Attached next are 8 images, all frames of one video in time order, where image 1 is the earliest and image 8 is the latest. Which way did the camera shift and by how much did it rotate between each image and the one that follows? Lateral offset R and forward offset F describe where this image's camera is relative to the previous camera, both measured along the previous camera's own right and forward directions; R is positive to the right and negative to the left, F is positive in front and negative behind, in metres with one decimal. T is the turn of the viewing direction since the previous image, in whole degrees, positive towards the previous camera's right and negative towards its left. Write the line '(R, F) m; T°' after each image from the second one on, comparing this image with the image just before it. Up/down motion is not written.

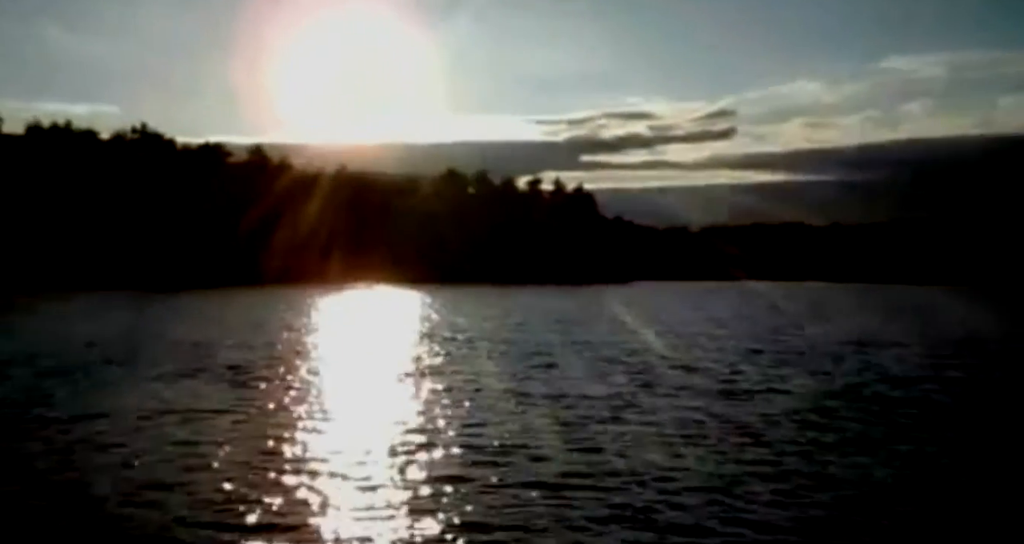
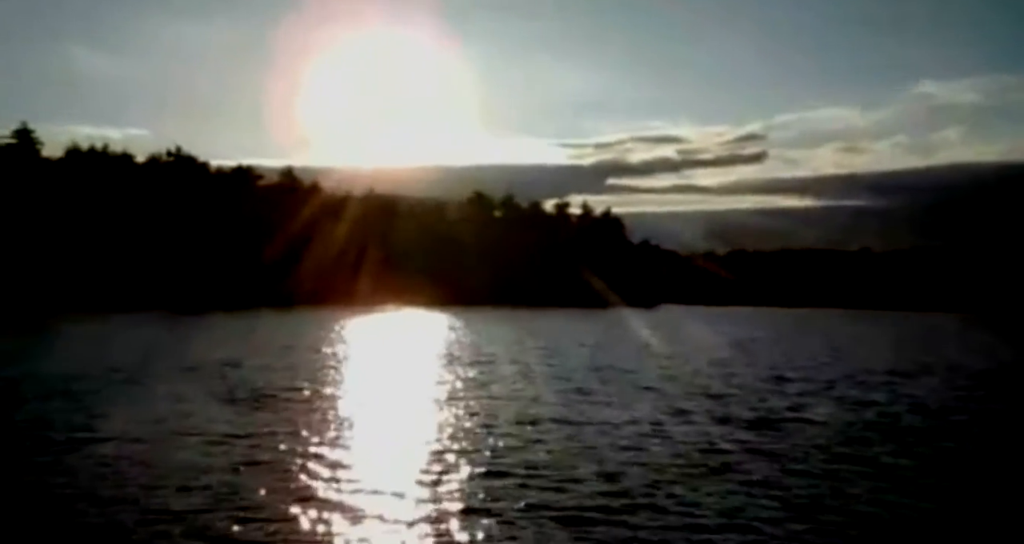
(-0.6, +0.3) m; -1°
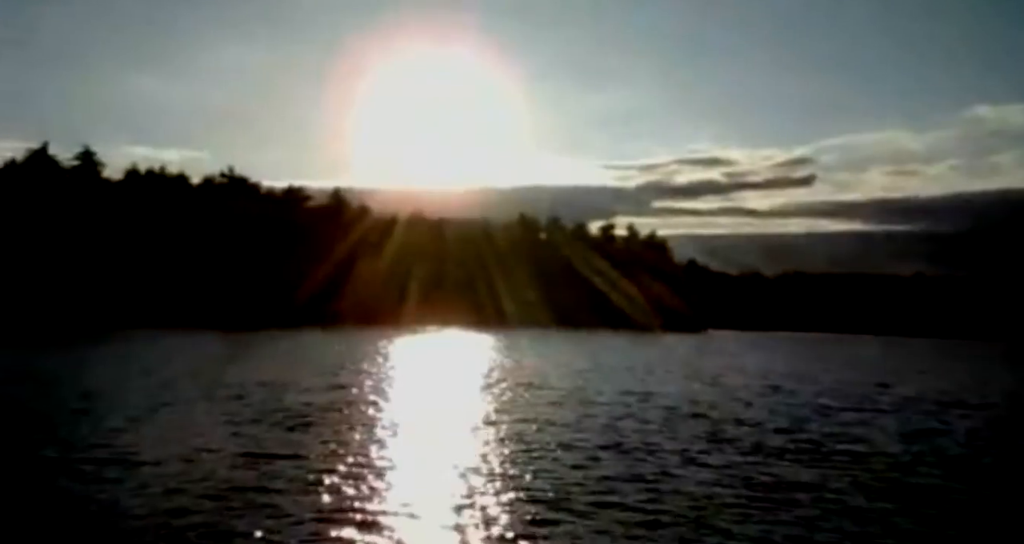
(+0.7, -1.3) m; -3°
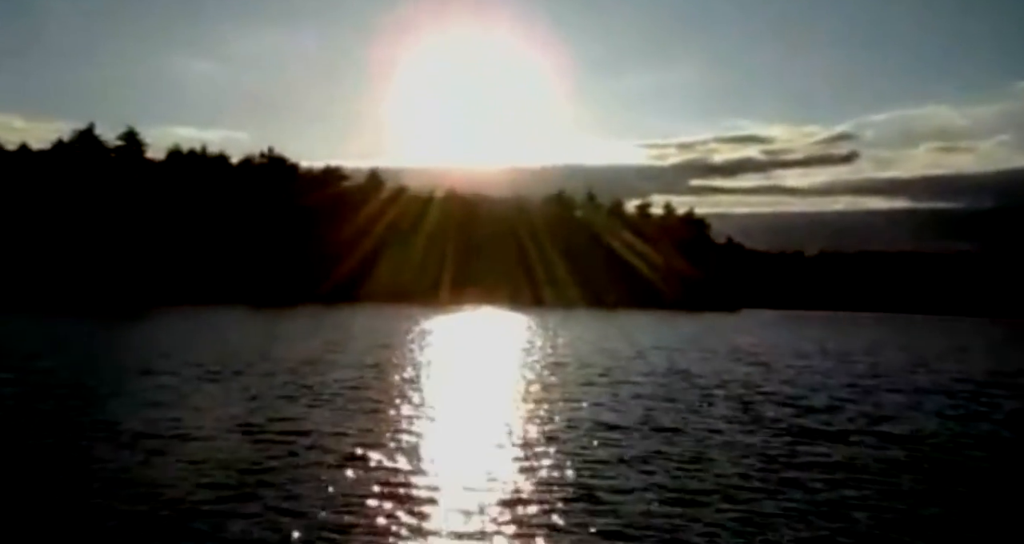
(+1.1, -0.8) m; -2°
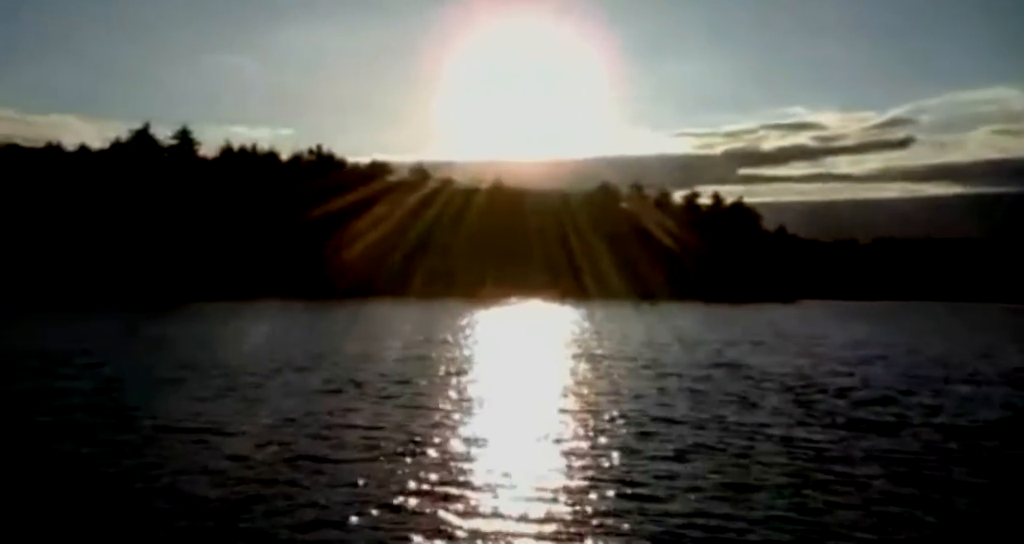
(+1.3, -0.5) m; -3°
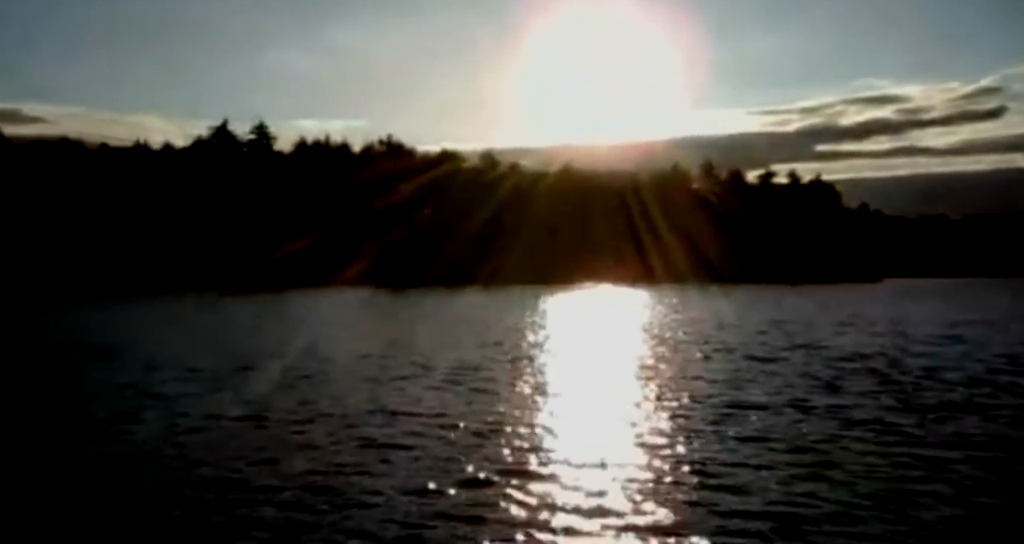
(+2.1, -0.1) m; -5°
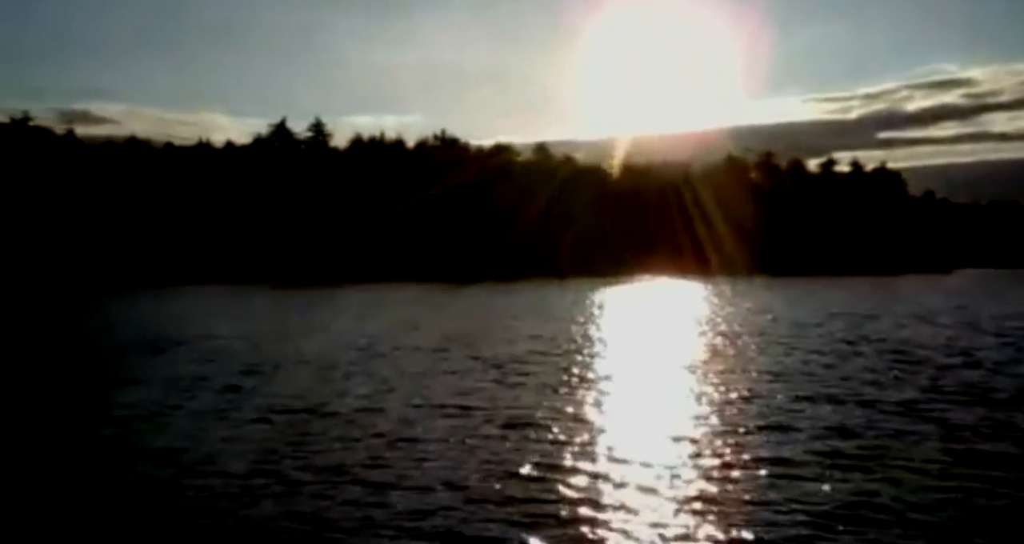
(+1.3, +0.3) m; -4°
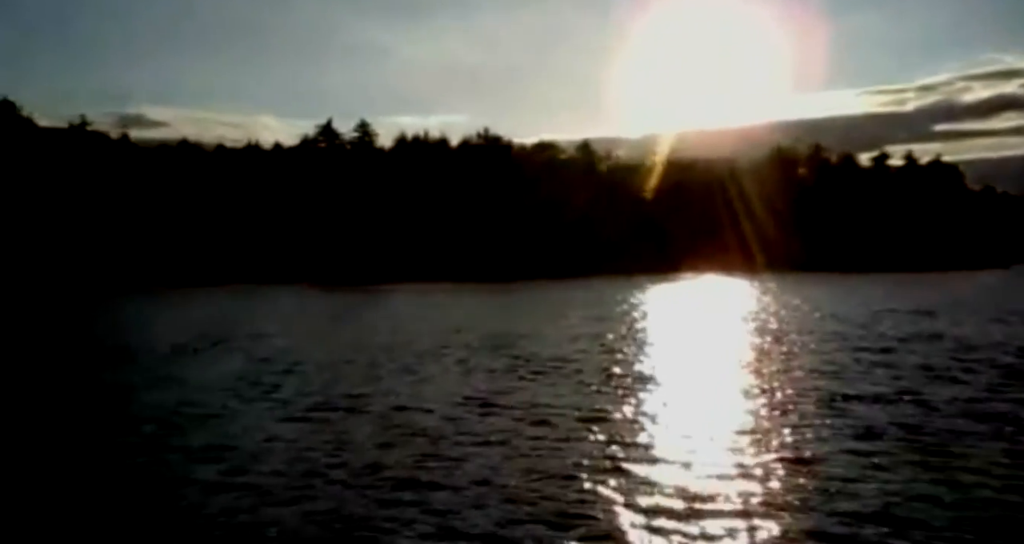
(+1.0, +0.8) m; -3°
